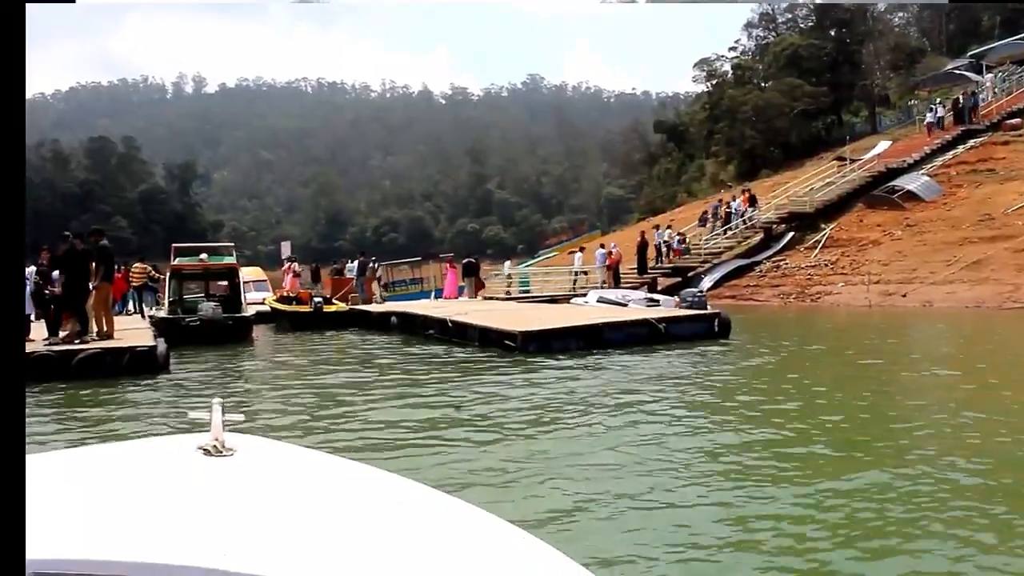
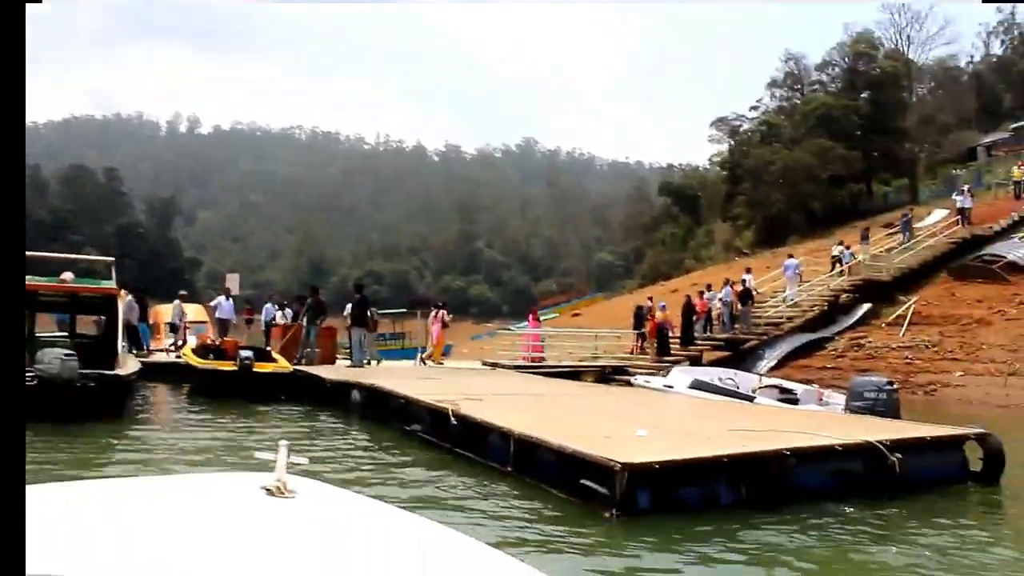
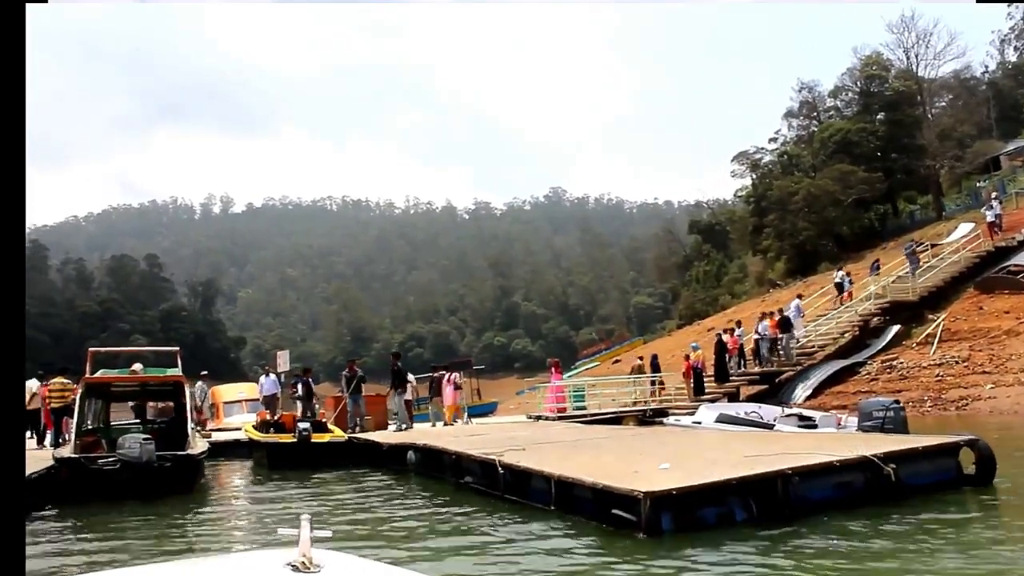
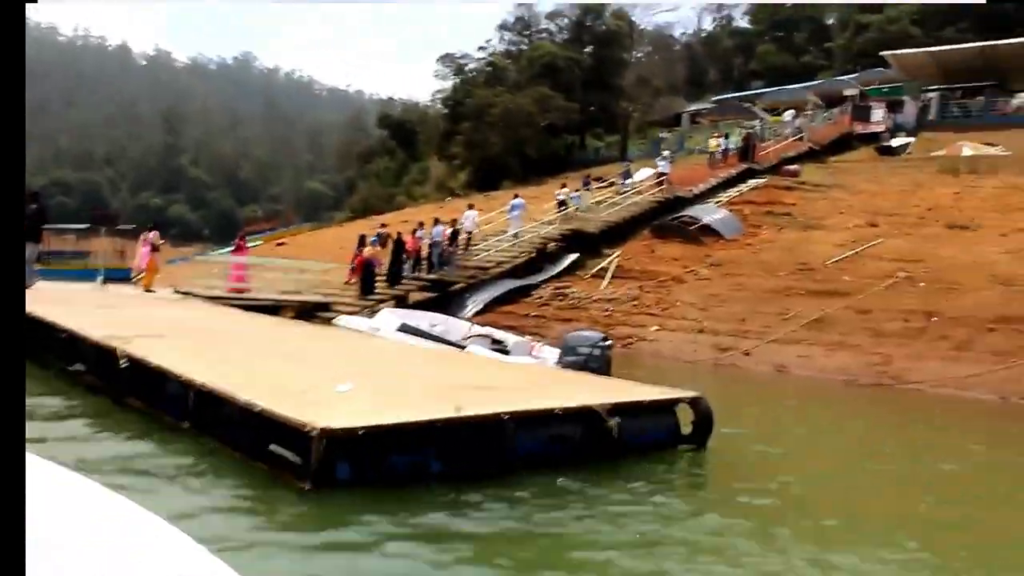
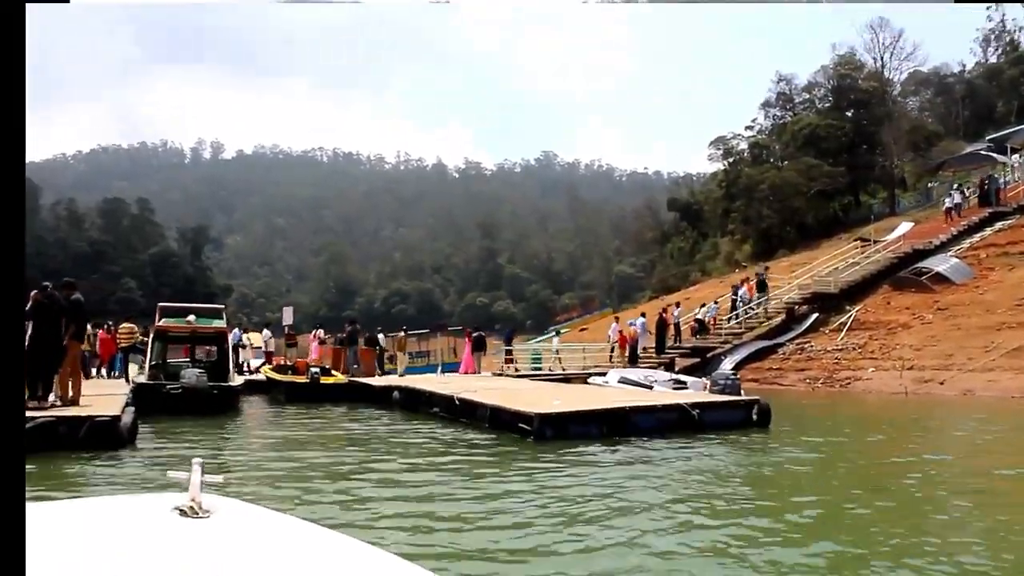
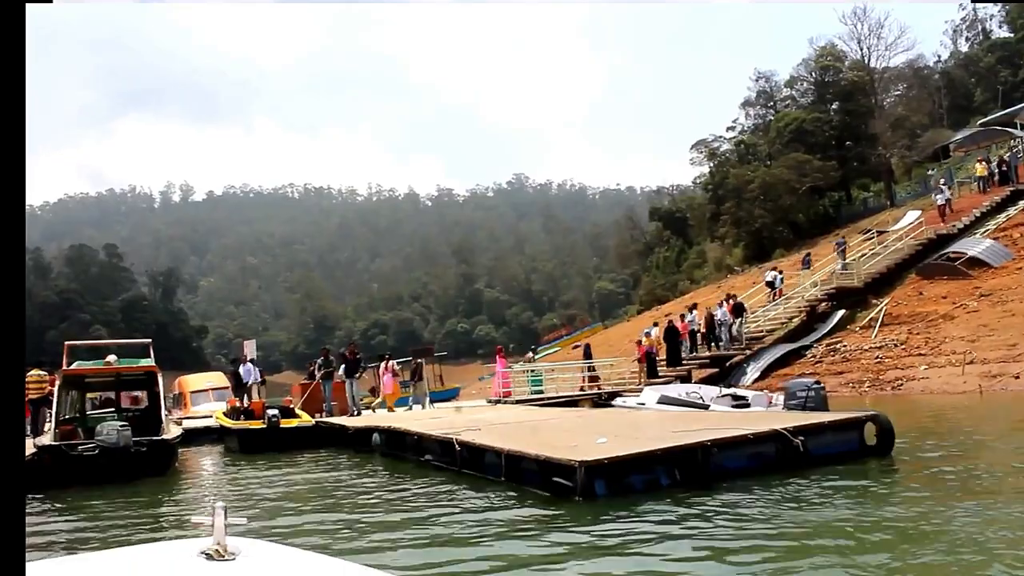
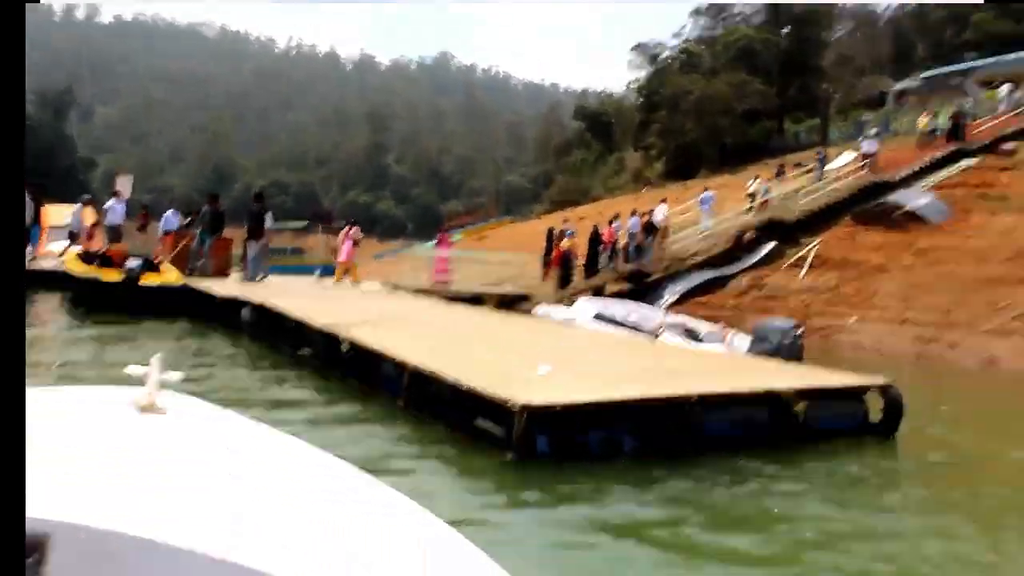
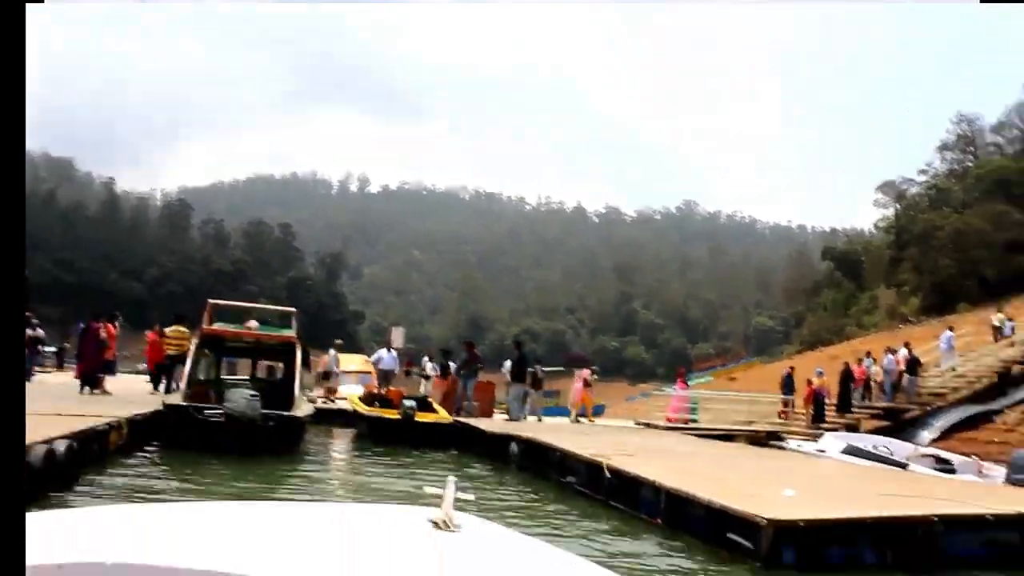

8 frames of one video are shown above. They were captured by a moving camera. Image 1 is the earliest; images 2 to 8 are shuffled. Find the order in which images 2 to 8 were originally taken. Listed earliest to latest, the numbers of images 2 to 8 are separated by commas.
5, 6, 3, 8, 2, 7, 4
